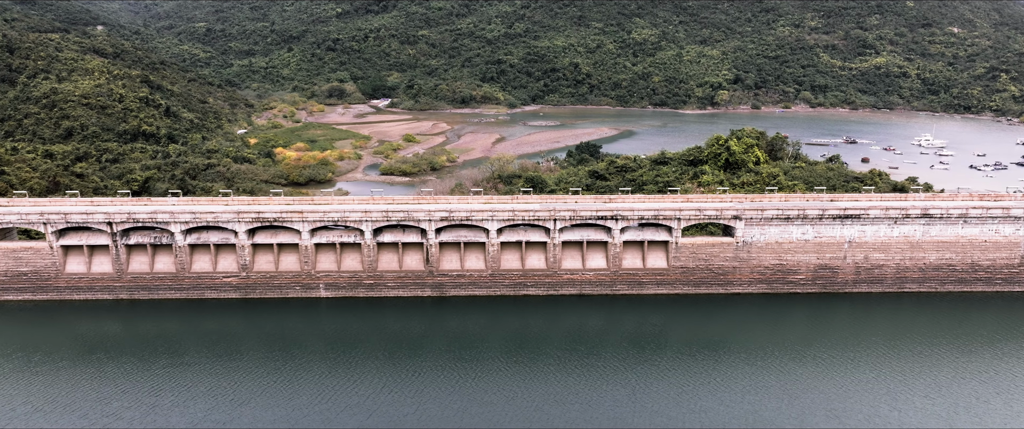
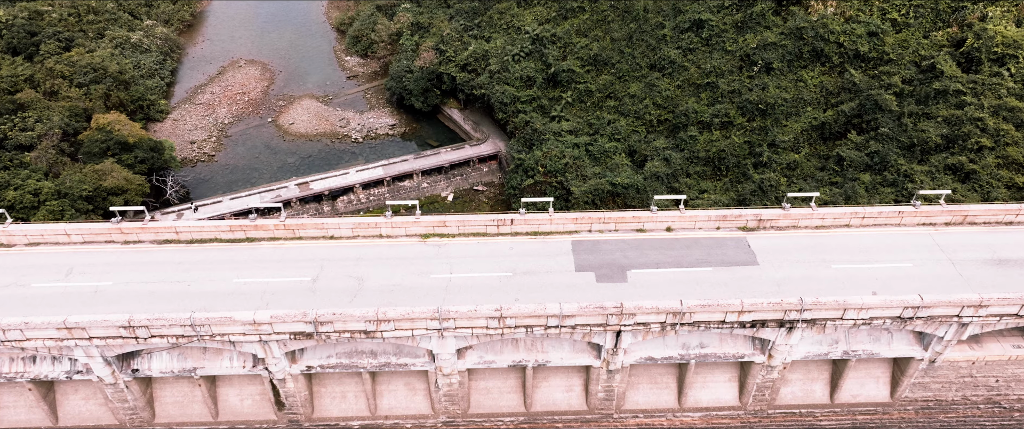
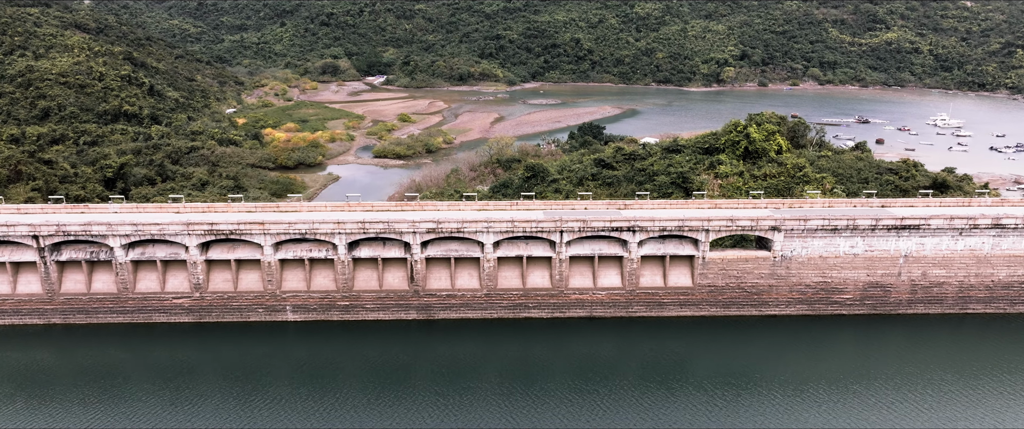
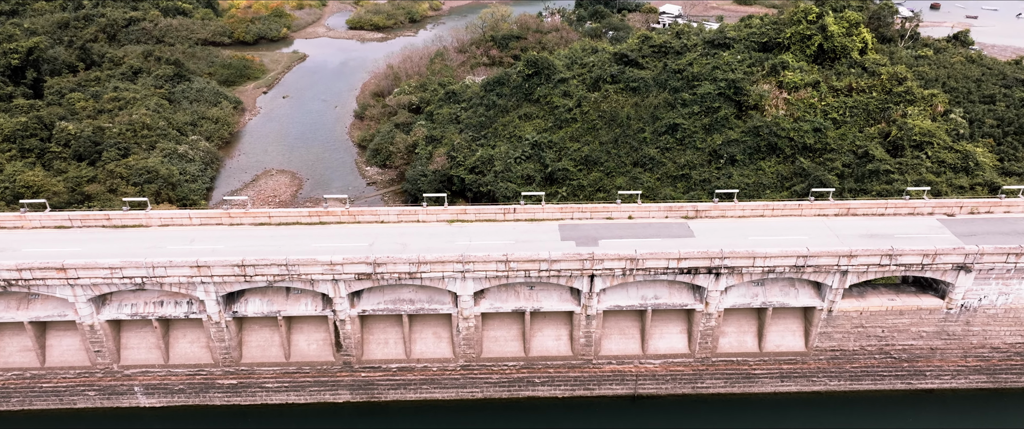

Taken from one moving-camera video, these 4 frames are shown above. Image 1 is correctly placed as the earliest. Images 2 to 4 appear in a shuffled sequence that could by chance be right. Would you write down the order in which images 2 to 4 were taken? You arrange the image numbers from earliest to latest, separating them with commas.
3, 4, 2
